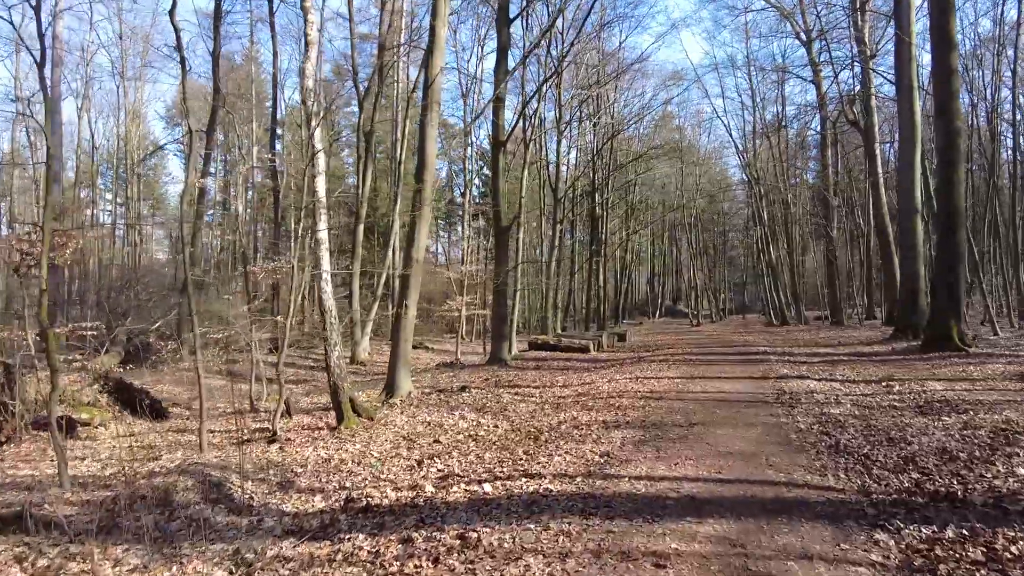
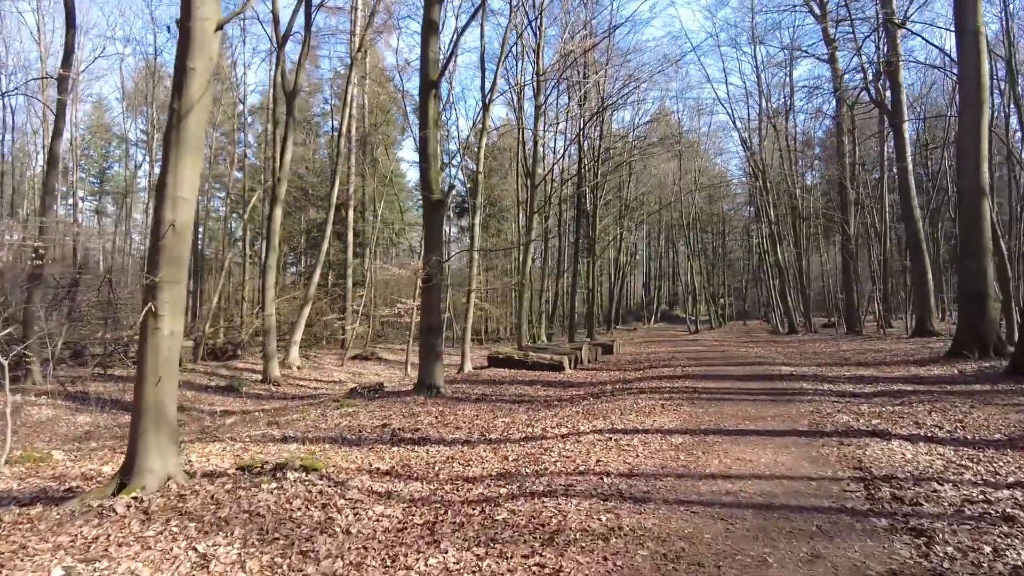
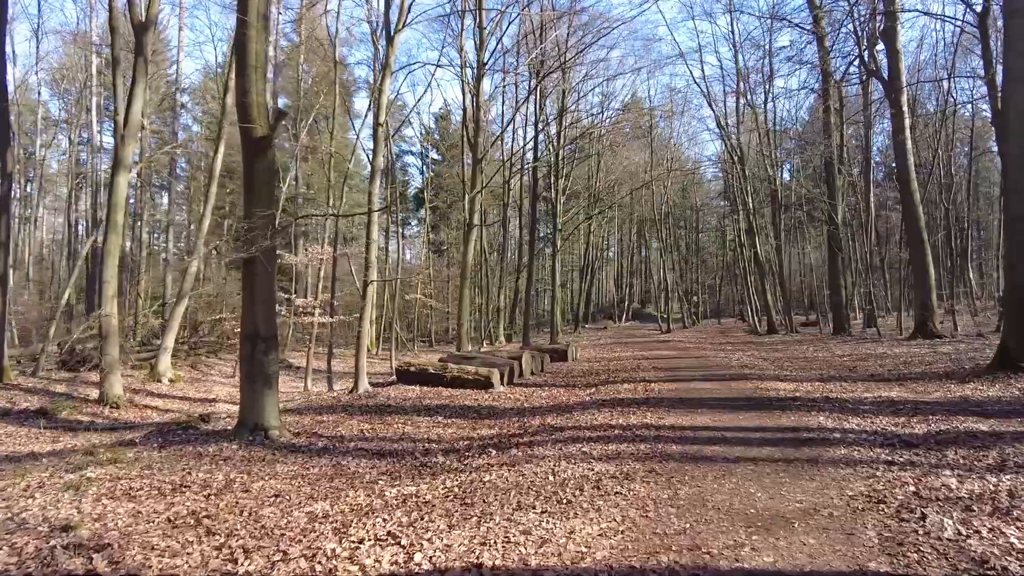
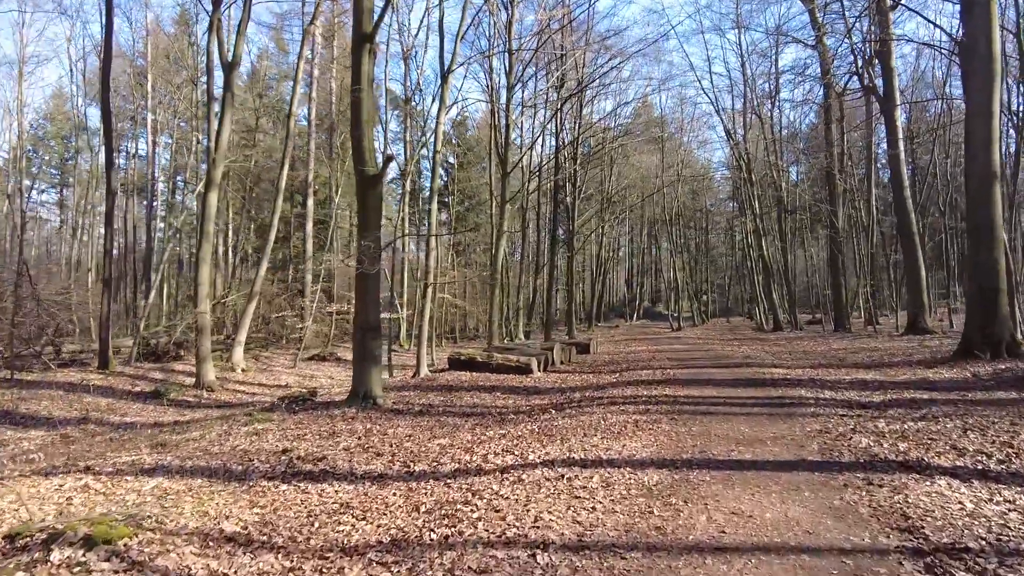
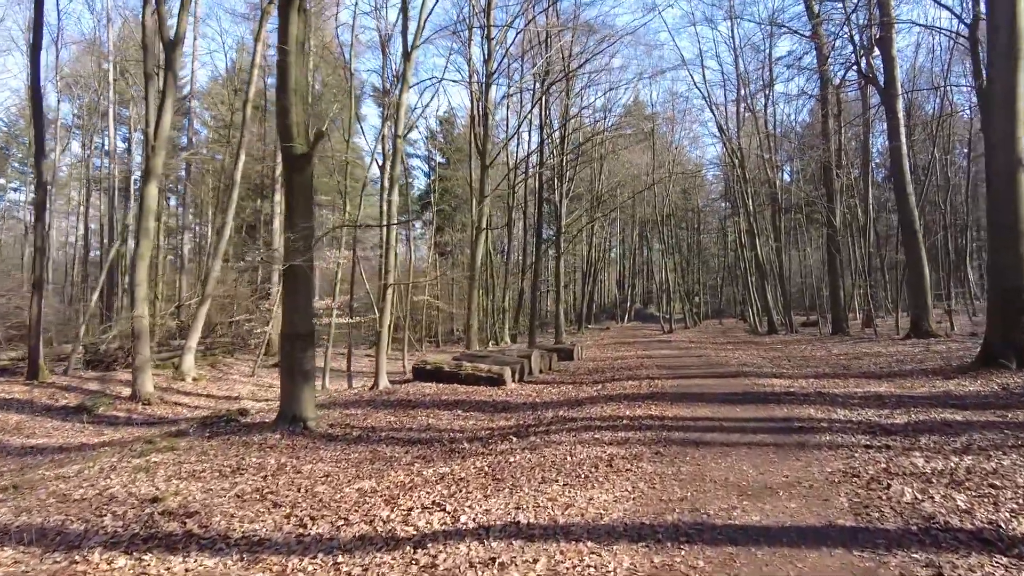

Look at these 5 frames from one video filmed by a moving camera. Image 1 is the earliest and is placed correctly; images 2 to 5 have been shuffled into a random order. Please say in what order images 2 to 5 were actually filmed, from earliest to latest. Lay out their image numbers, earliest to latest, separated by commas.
2, 4, 5, 3
